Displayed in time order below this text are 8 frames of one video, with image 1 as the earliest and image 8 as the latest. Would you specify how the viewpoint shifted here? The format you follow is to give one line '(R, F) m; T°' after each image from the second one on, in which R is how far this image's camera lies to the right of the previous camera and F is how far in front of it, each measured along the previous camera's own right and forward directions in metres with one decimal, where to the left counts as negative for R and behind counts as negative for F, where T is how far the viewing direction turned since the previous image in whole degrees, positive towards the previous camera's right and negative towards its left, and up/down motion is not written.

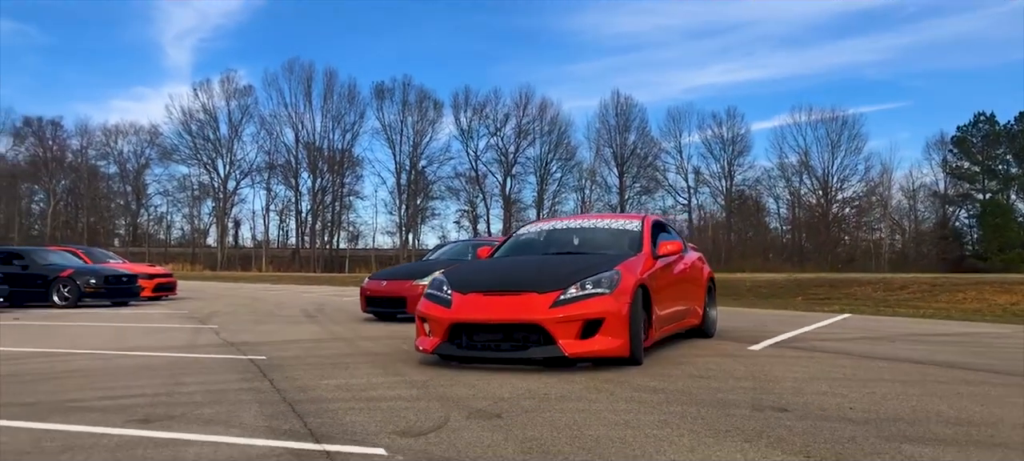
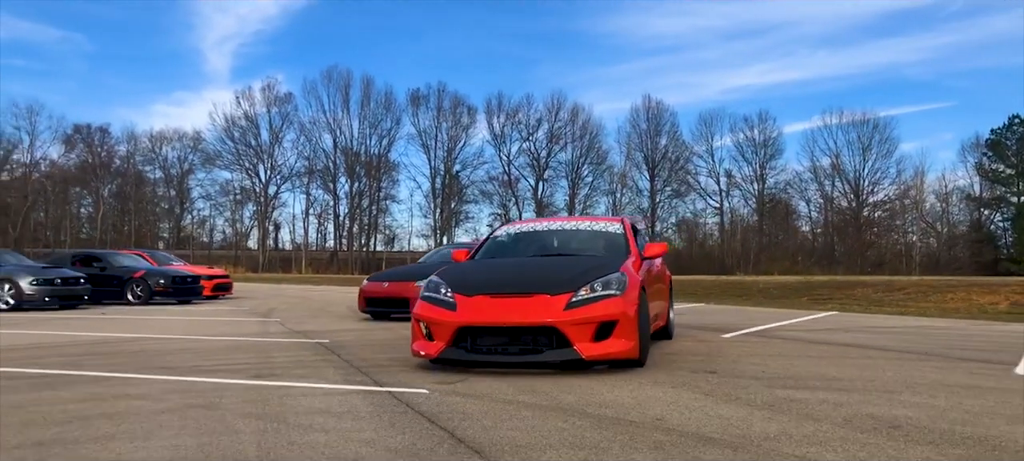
(+0.2, -1.9) m; -2°
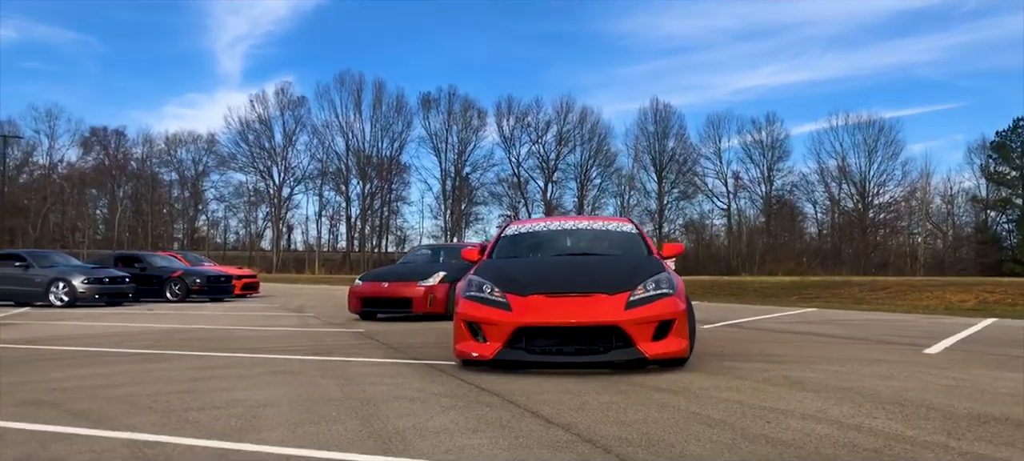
(0.0, -1.7) m; -1°
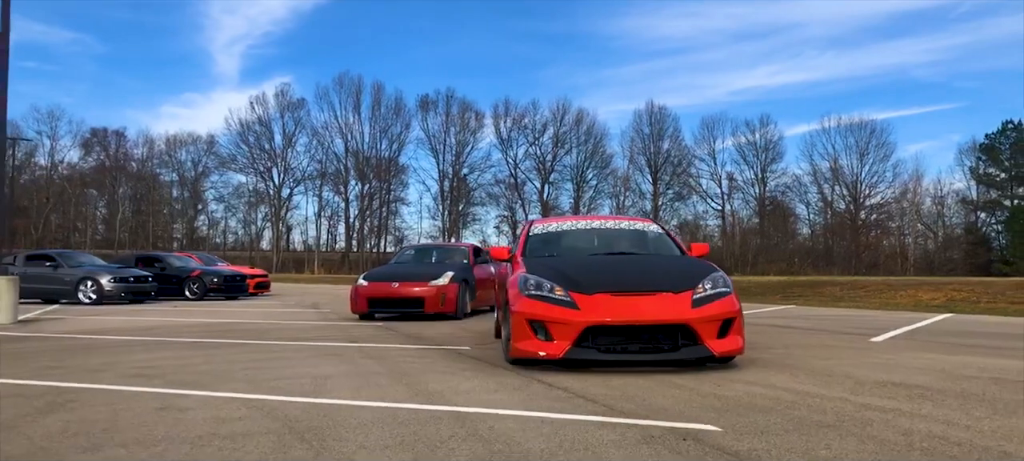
(-0.1, -1.4) m; 0°
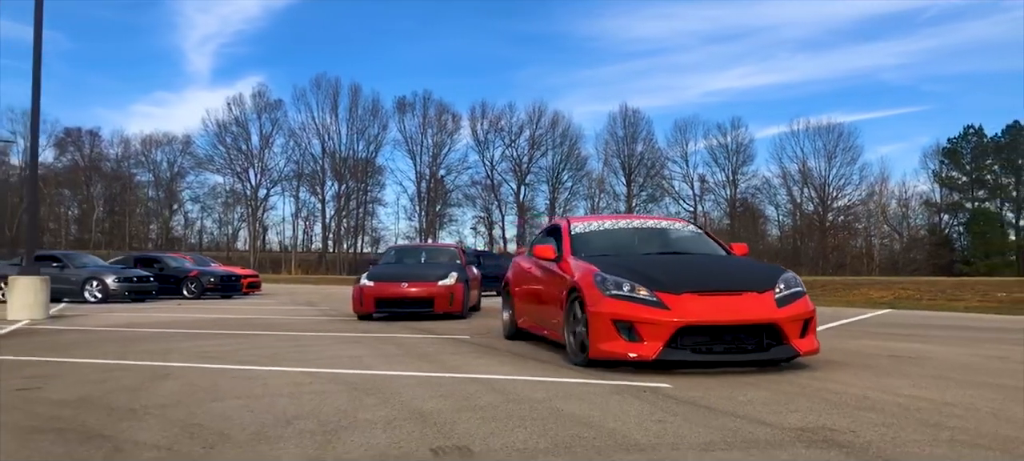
(-0.2, -1.6) m; +2°
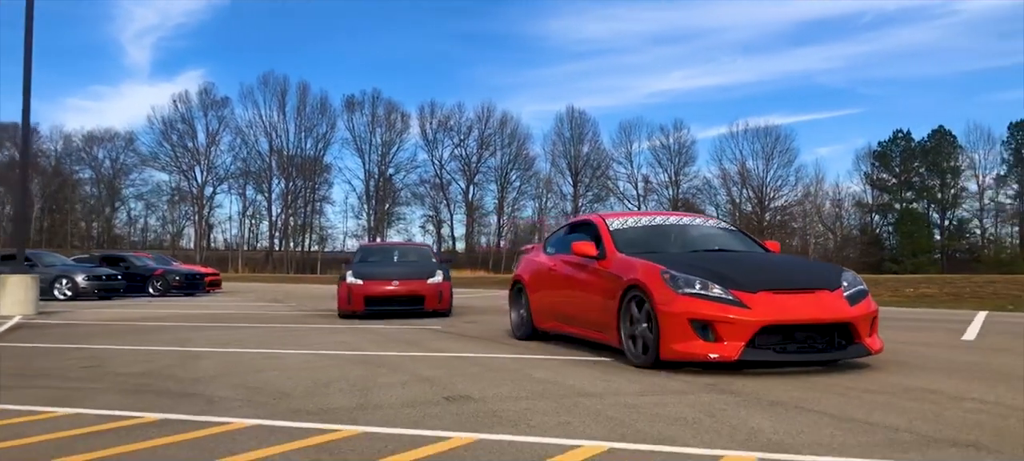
(-0.3, -1.6) m; +4°
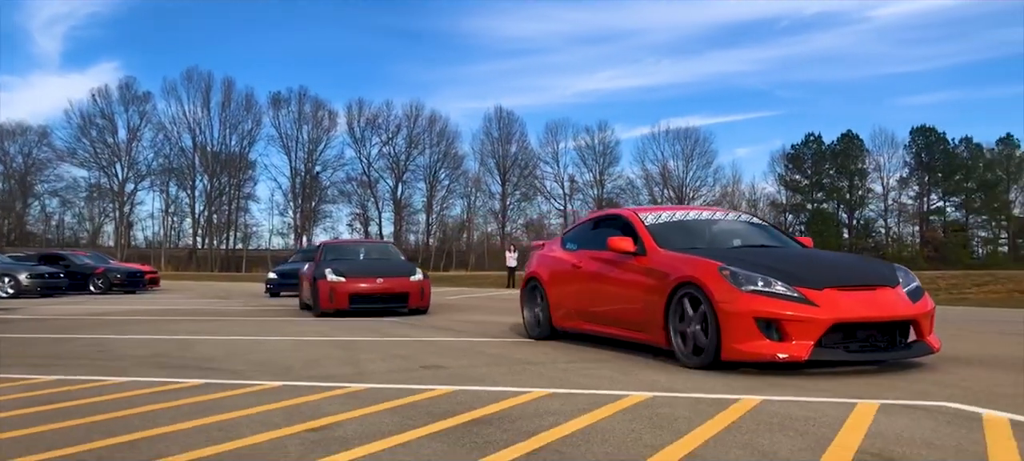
(-0.3, -1.6) m; +5°
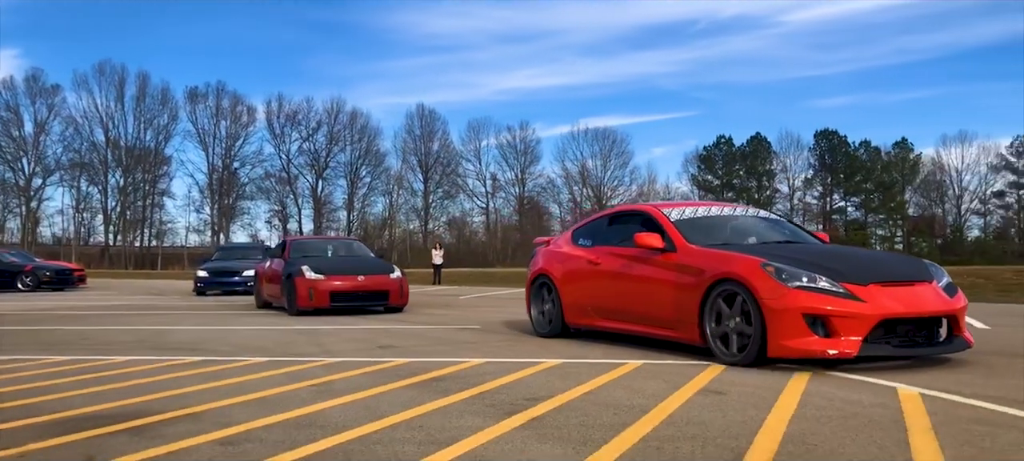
(-0.2, -1.6) m; +5°
